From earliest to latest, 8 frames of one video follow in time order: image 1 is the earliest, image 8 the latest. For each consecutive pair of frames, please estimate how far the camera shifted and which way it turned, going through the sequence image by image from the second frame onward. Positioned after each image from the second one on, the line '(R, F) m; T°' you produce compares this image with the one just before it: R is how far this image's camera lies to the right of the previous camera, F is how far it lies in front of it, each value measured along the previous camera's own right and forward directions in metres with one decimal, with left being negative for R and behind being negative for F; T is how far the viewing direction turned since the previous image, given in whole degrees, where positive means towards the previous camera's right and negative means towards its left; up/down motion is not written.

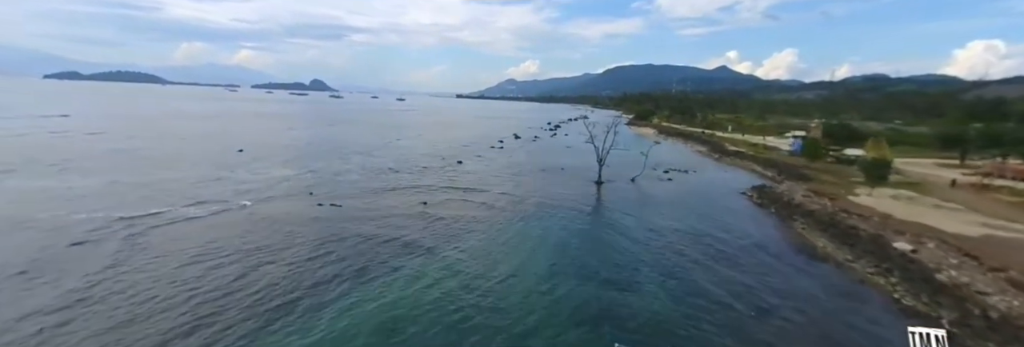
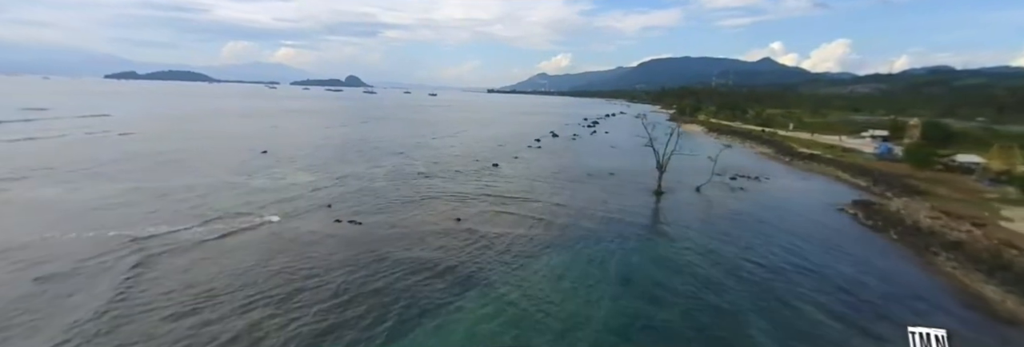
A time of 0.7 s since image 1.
(-1.1, +2.9) m; -5°
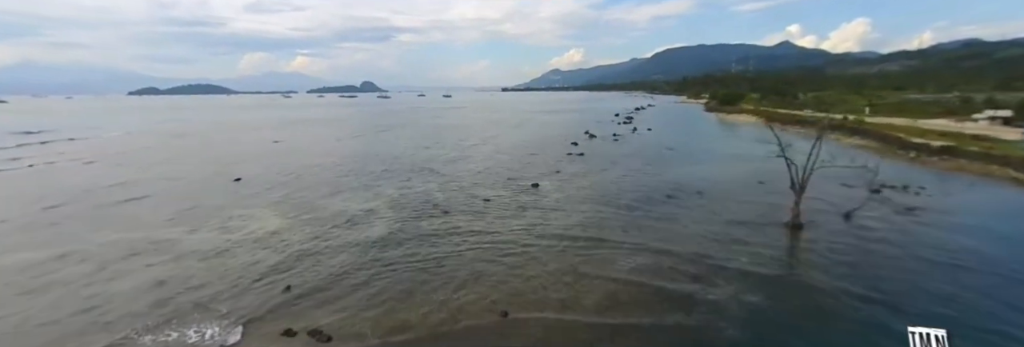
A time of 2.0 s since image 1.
(-2.0, +7.0) m; -2°
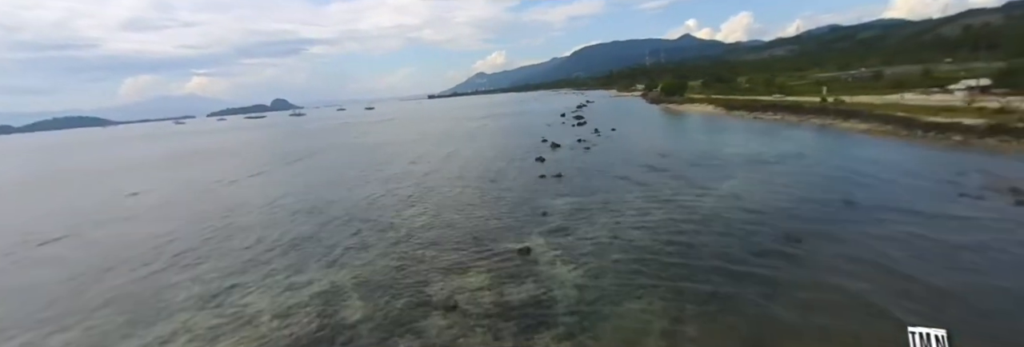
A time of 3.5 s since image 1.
(-1.2, +9.3) m; +10°
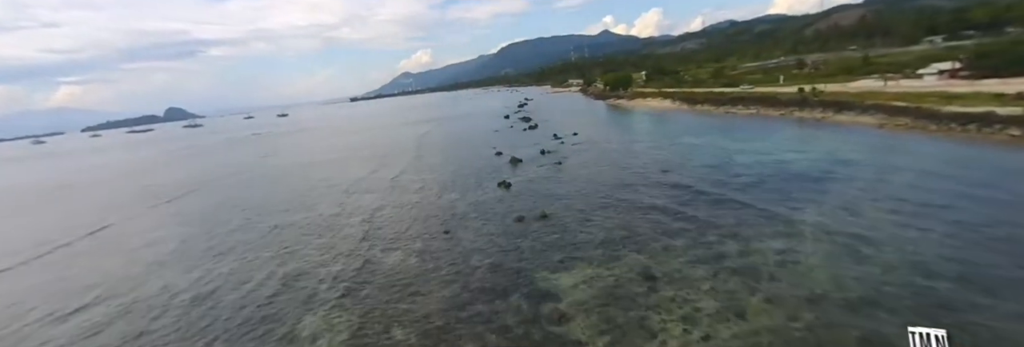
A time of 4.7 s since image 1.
(-1.2, +8.1) m; +10°
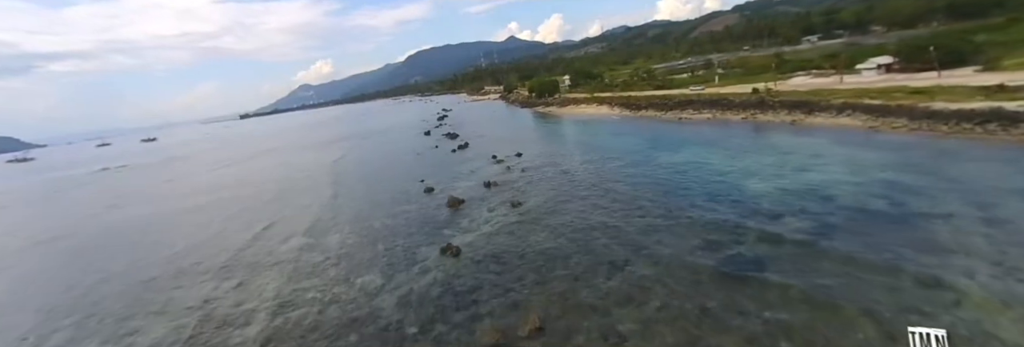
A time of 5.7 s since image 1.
(-1.1, +7.7) m; +12°
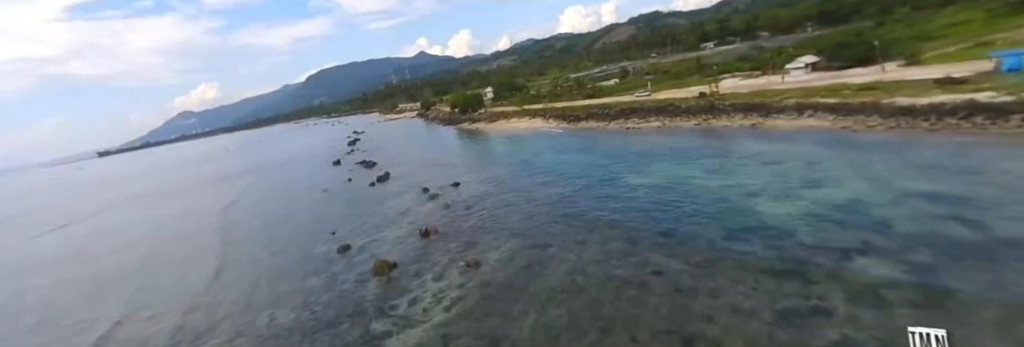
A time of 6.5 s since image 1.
(-1.1, +5.7) m; +12°
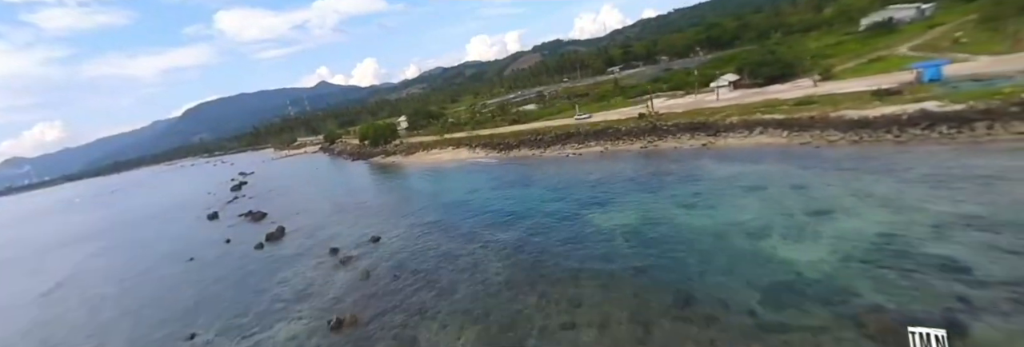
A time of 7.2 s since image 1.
(-1.0, +5.0) m; +13°
